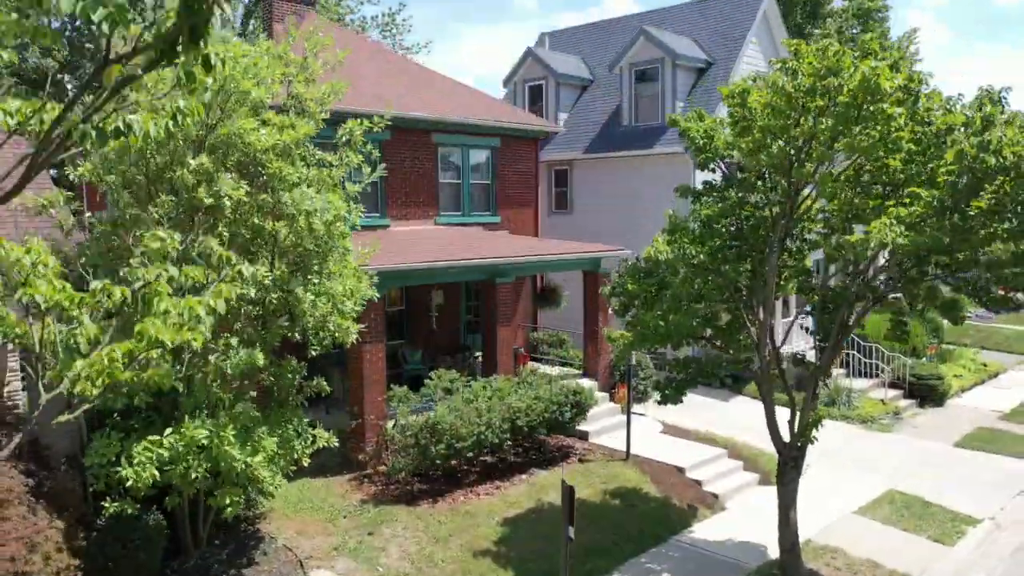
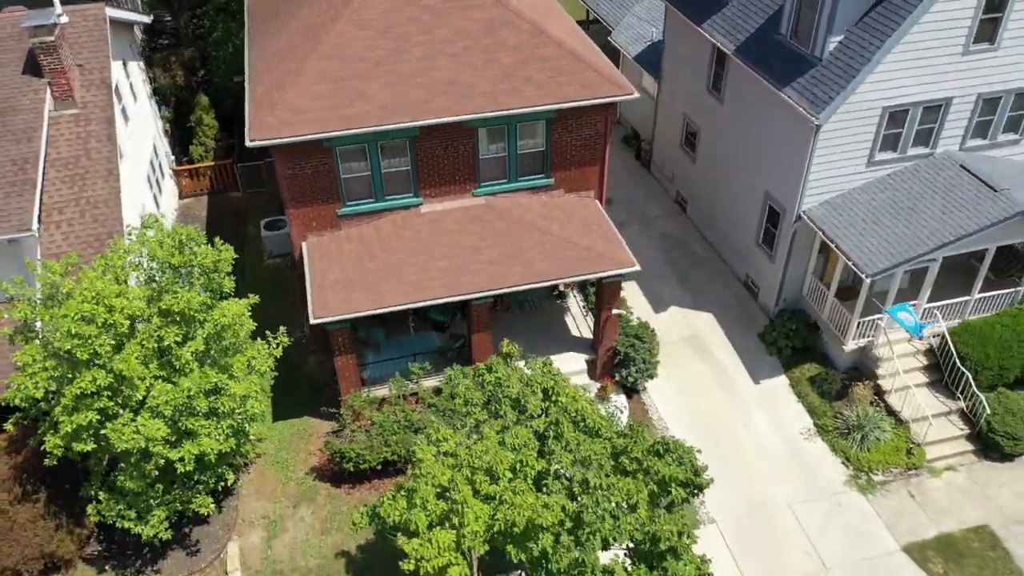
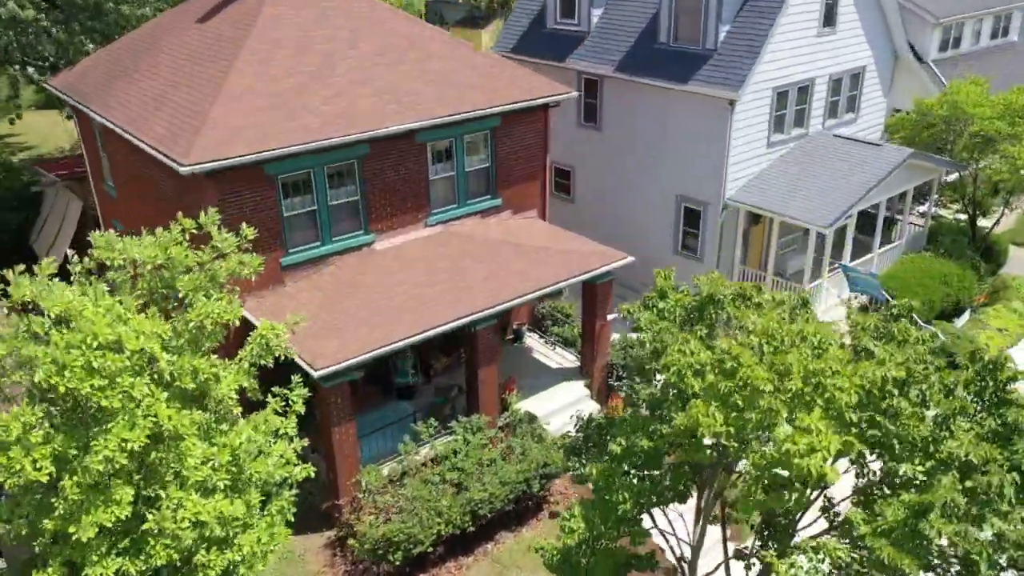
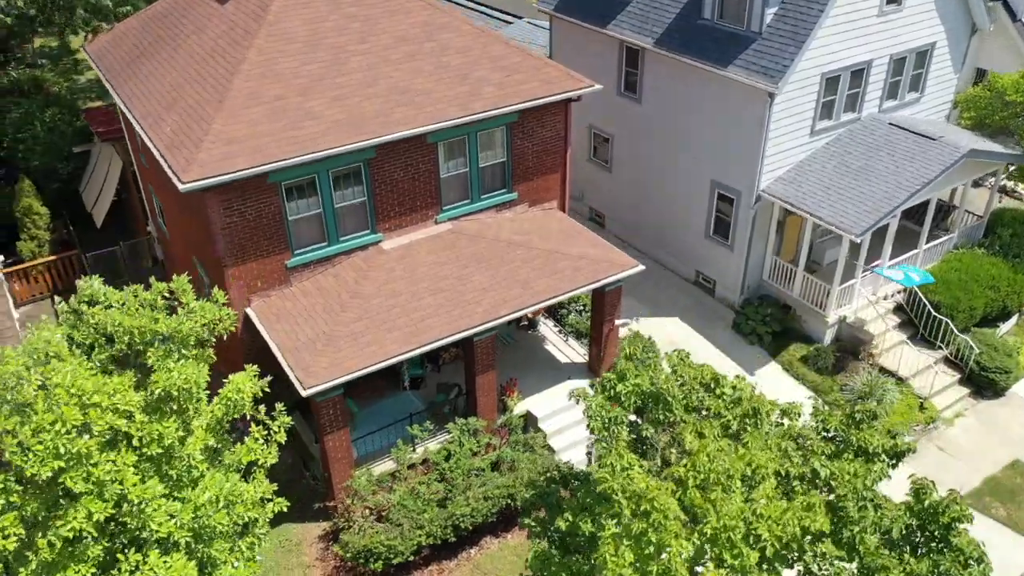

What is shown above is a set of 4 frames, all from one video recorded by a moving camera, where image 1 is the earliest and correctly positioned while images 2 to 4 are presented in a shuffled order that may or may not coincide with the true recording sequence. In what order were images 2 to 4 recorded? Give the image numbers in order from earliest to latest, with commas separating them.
3, 4, 2
